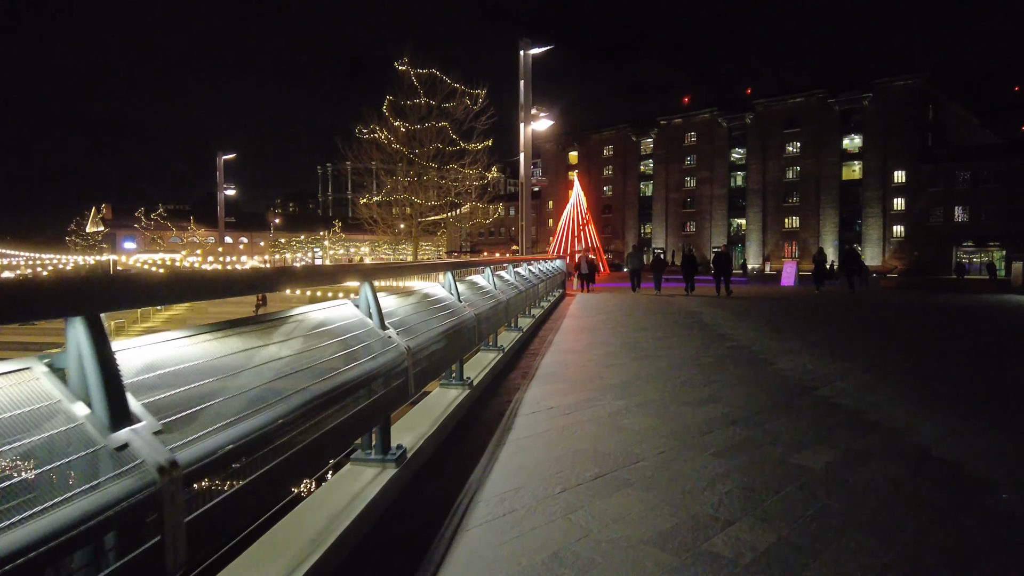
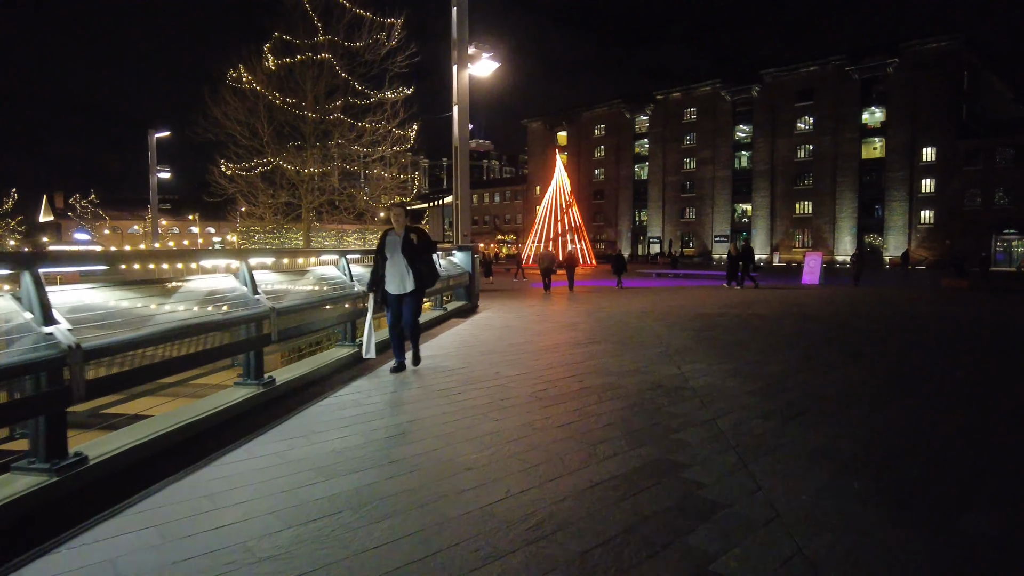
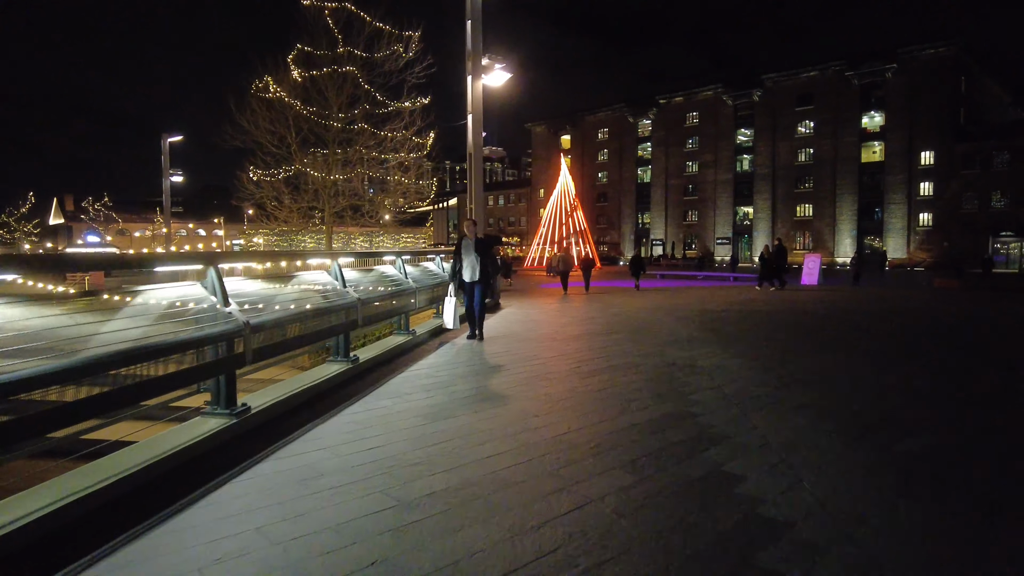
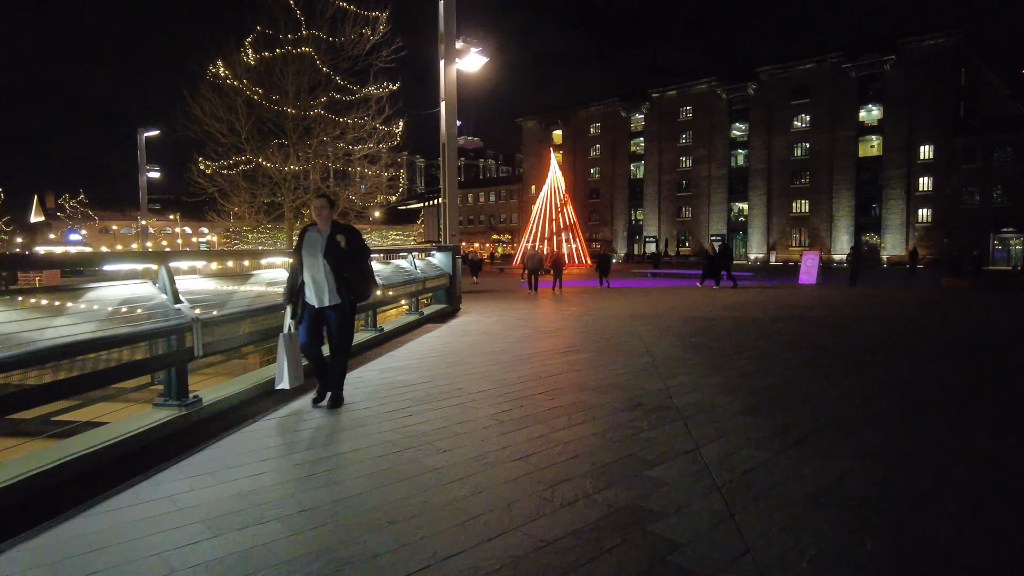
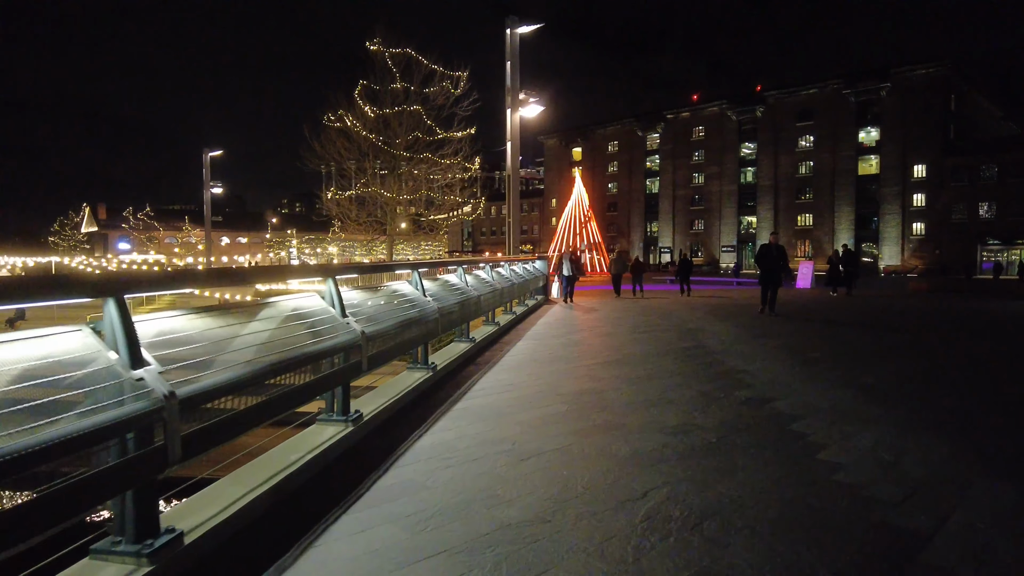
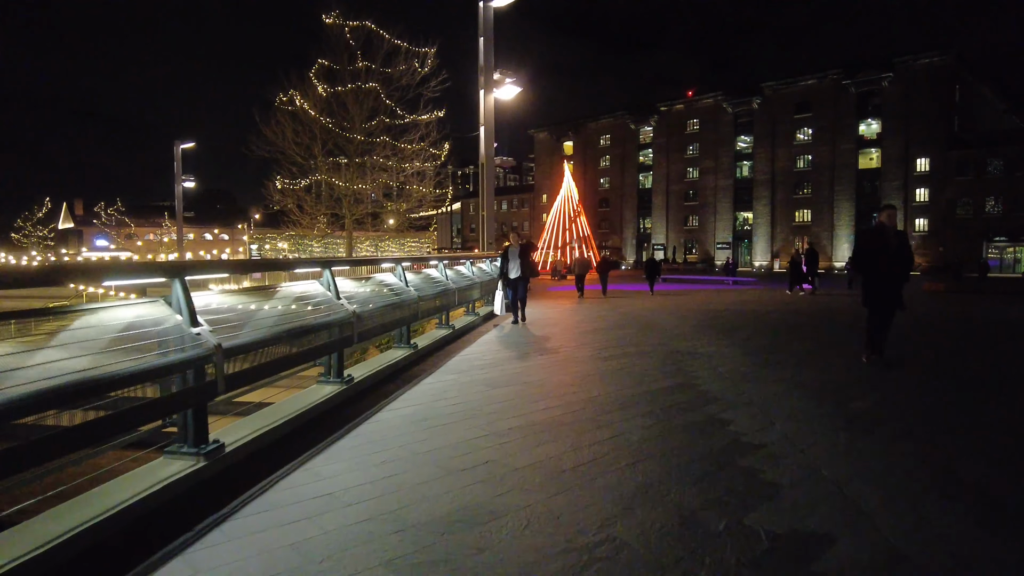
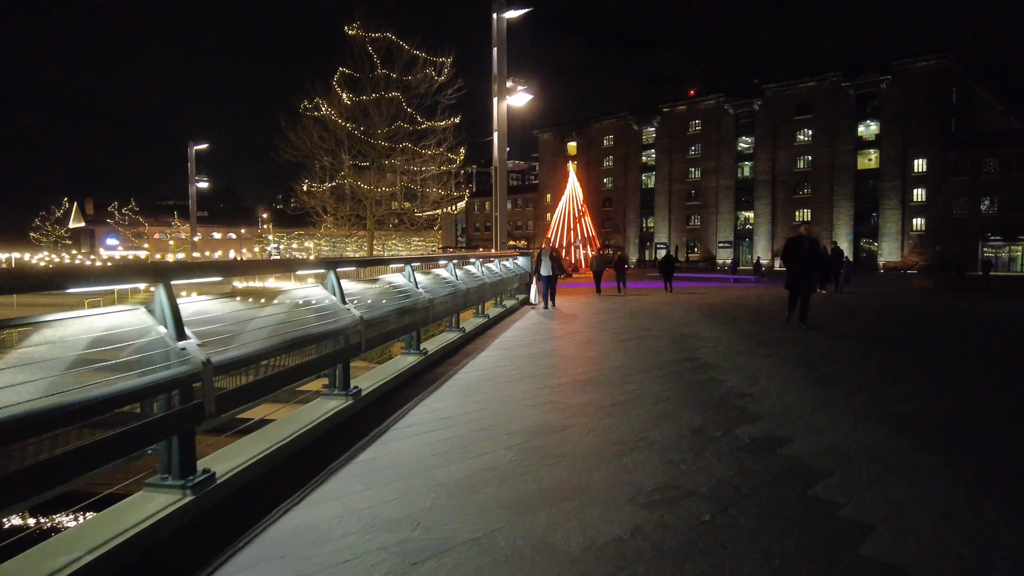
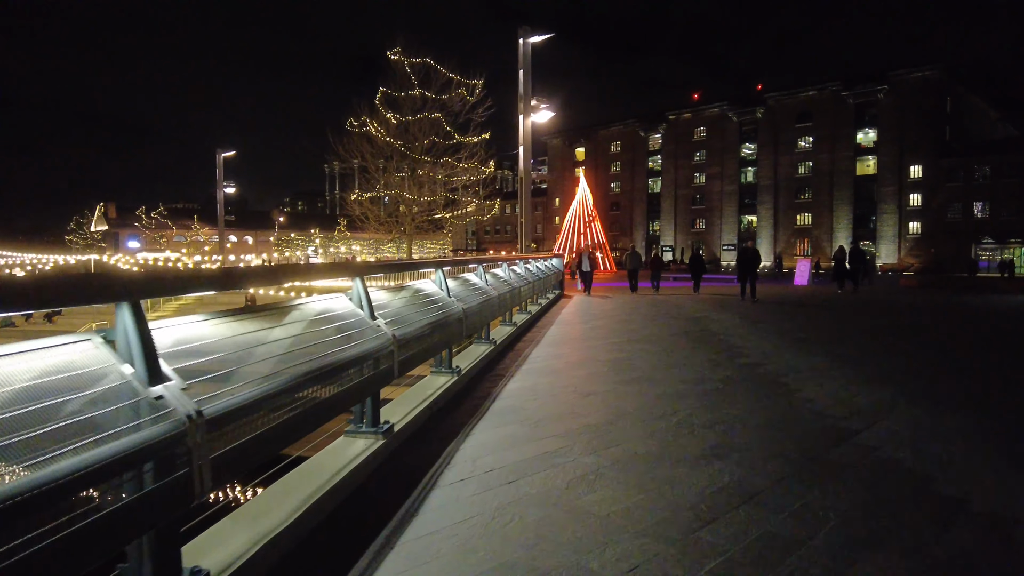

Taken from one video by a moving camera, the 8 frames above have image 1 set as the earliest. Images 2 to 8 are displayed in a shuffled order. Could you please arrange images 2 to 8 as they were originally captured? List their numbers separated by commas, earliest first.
8, 5, 7, 6, 3, 2, 4
